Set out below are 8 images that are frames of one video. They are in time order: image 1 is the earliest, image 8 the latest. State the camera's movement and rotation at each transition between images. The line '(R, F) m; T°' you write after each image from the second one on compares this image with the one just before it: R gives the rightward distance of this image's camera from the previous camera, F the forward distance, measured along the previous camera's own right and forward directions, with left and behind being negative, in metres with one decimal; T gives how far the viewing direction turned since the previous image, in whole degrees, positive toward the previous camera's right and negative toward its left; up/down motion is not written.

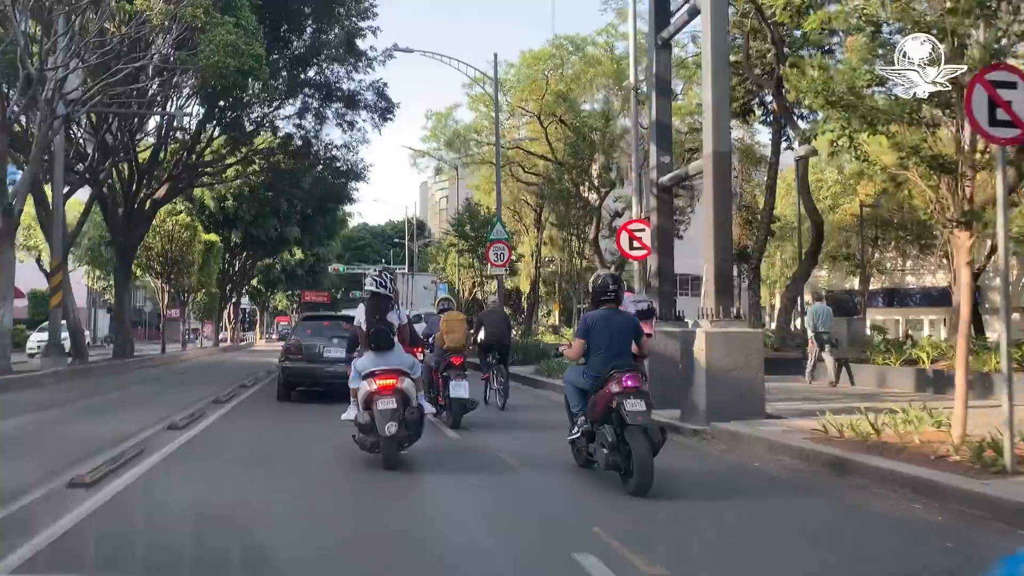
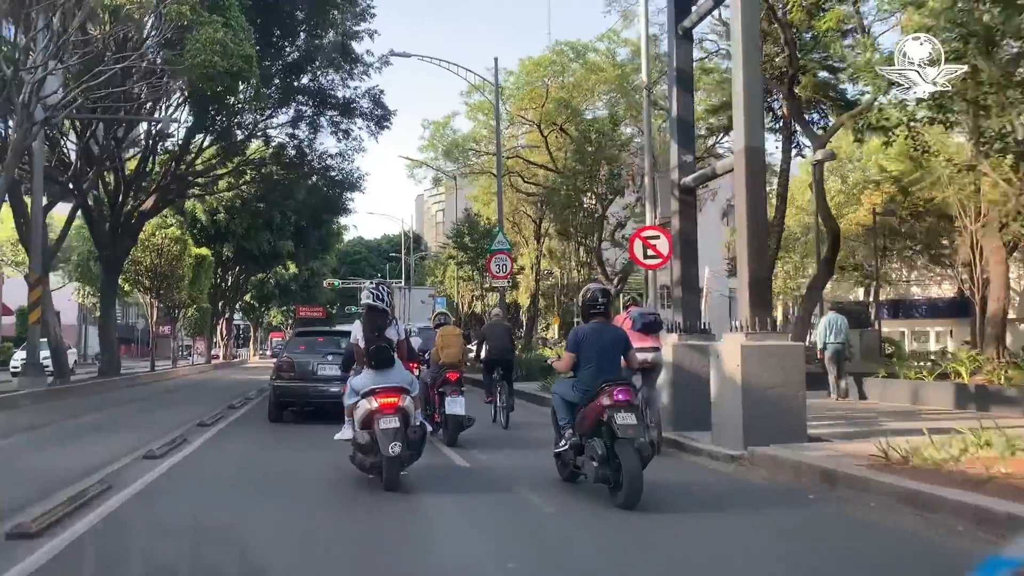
(-0.2, +0.9) m; 0°
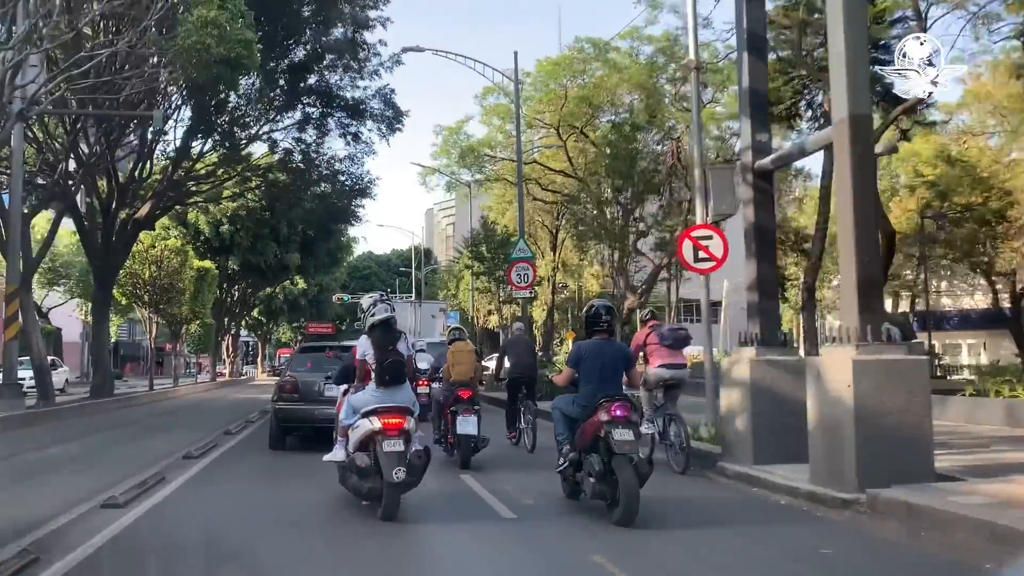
(-0.3, +1.6) m; -1°
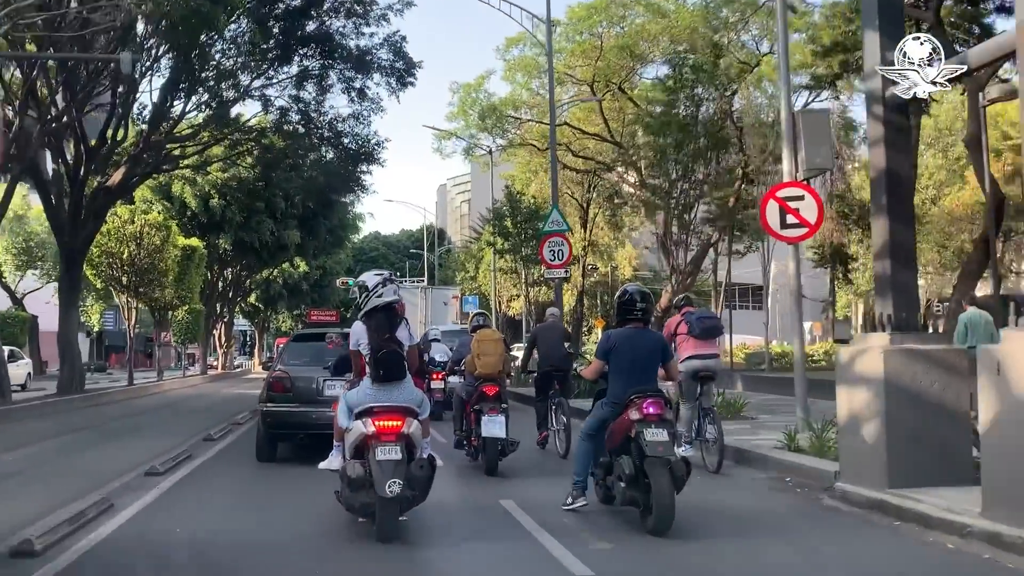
(-0.2, +2.9) m; -1°
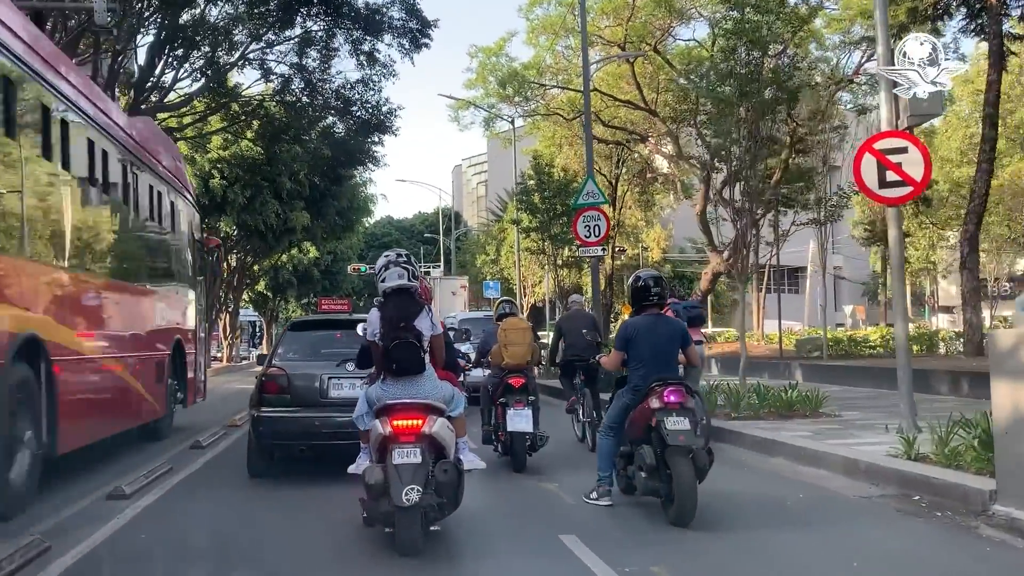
(-0.1, +1.8) m; -1°
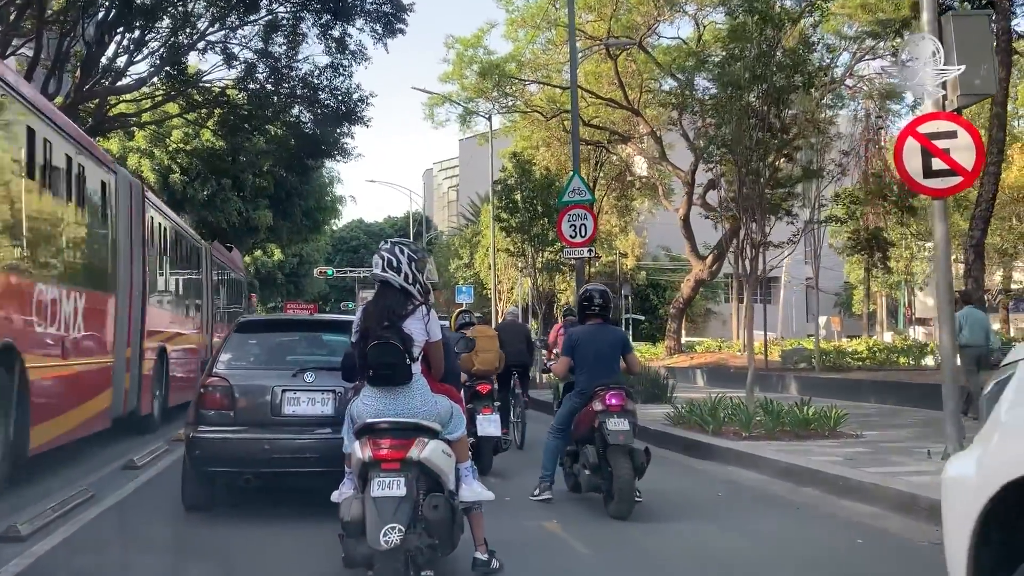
(-0.1, +1.1) m; +2°
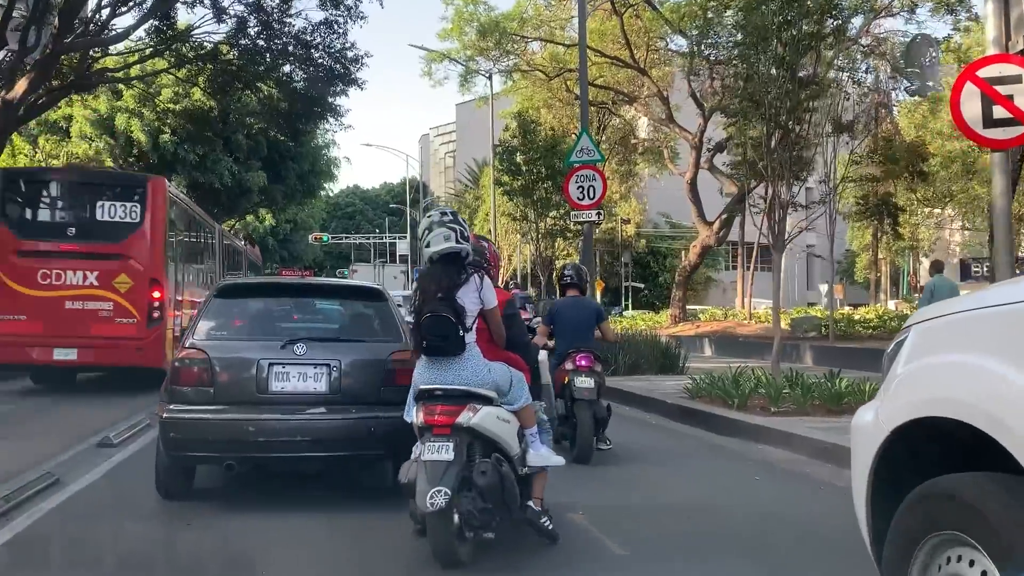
(-0.1, +0.6) m; 0°
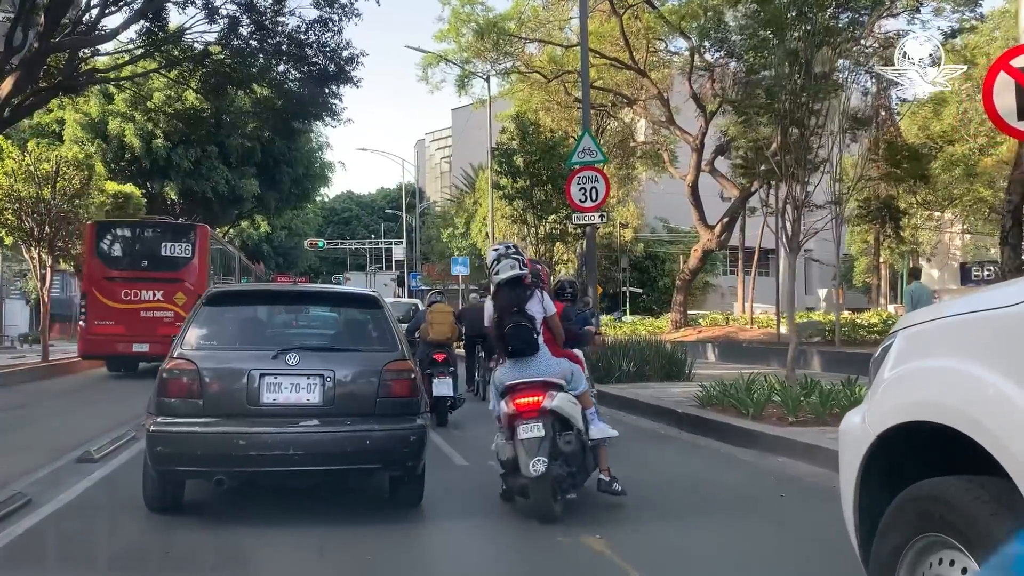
(-0.1, +0.4) m; 0°
